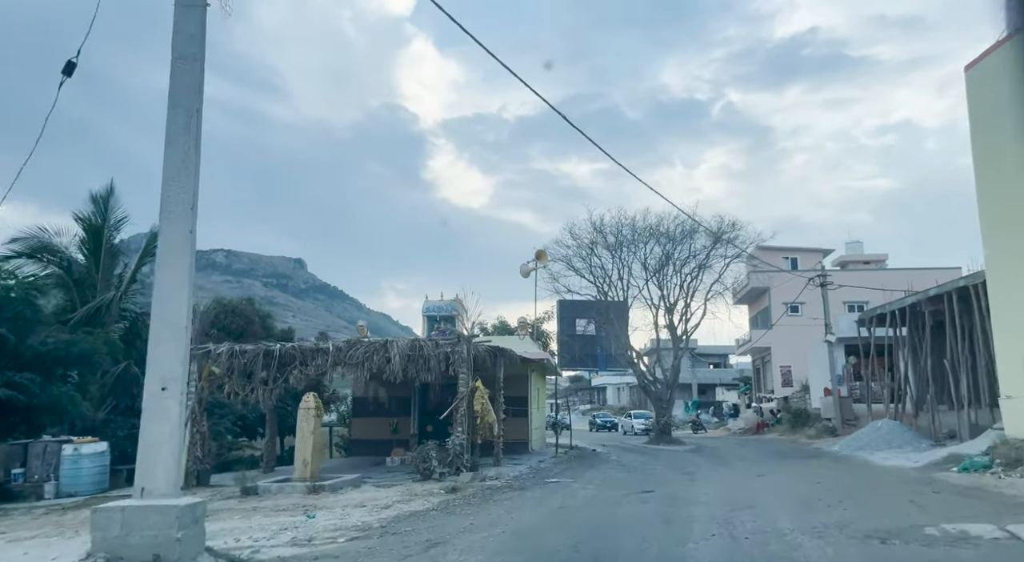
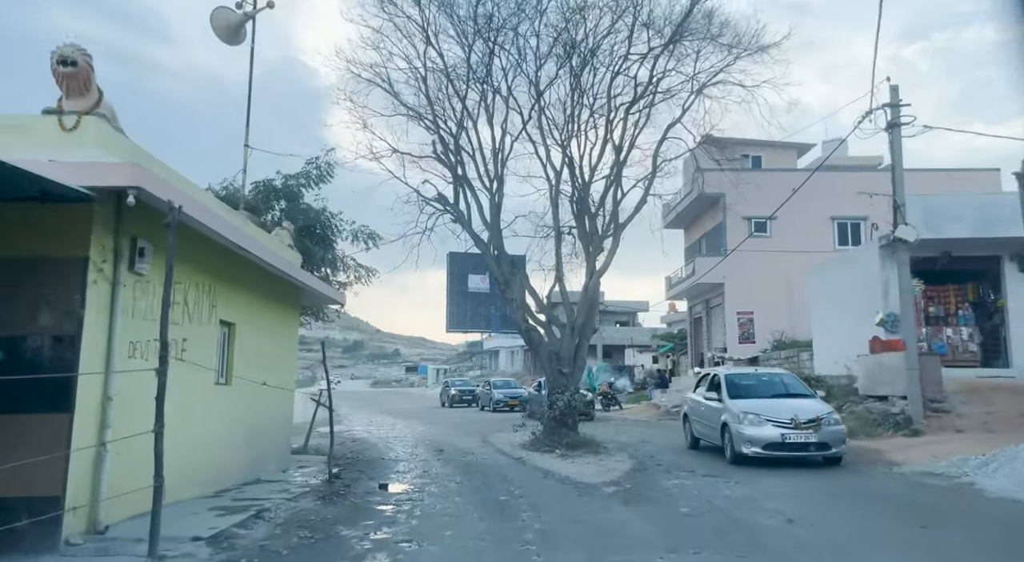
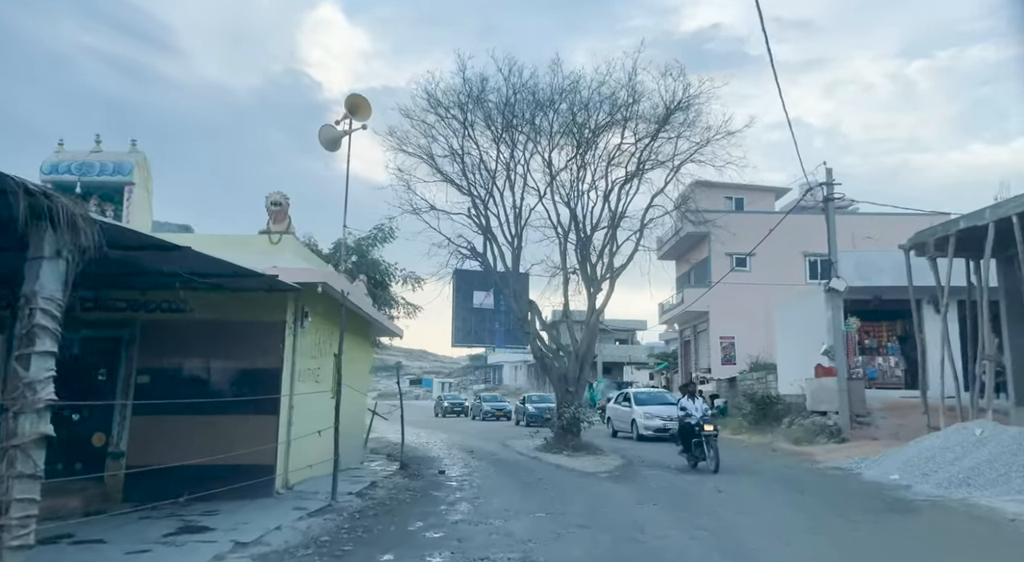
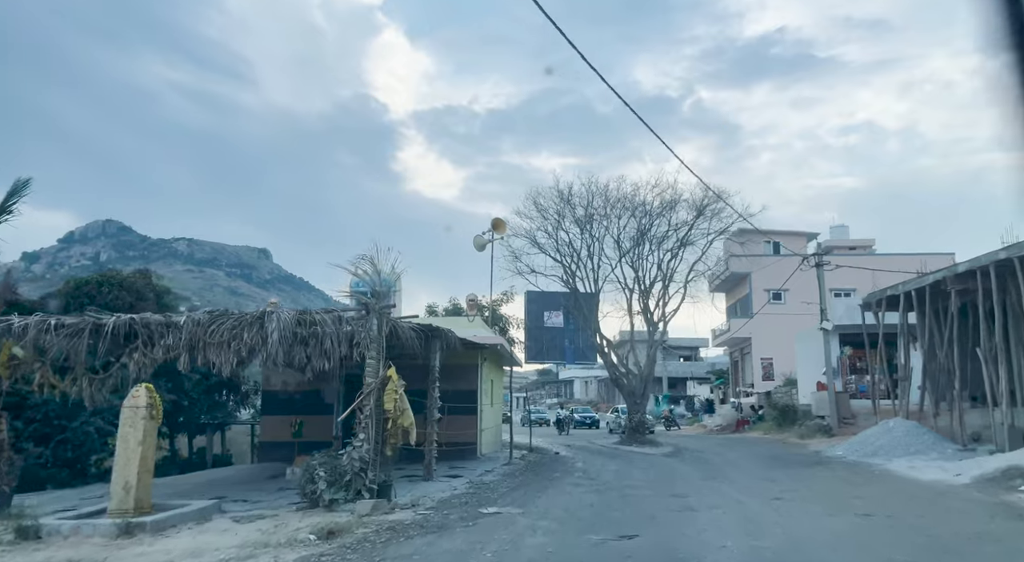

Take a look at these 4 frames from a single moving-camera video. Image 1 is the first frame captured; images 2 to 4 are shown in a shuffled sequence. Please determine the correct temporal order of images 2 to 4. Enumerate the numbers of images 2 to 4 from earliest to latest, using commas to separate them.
4, 3, 2
